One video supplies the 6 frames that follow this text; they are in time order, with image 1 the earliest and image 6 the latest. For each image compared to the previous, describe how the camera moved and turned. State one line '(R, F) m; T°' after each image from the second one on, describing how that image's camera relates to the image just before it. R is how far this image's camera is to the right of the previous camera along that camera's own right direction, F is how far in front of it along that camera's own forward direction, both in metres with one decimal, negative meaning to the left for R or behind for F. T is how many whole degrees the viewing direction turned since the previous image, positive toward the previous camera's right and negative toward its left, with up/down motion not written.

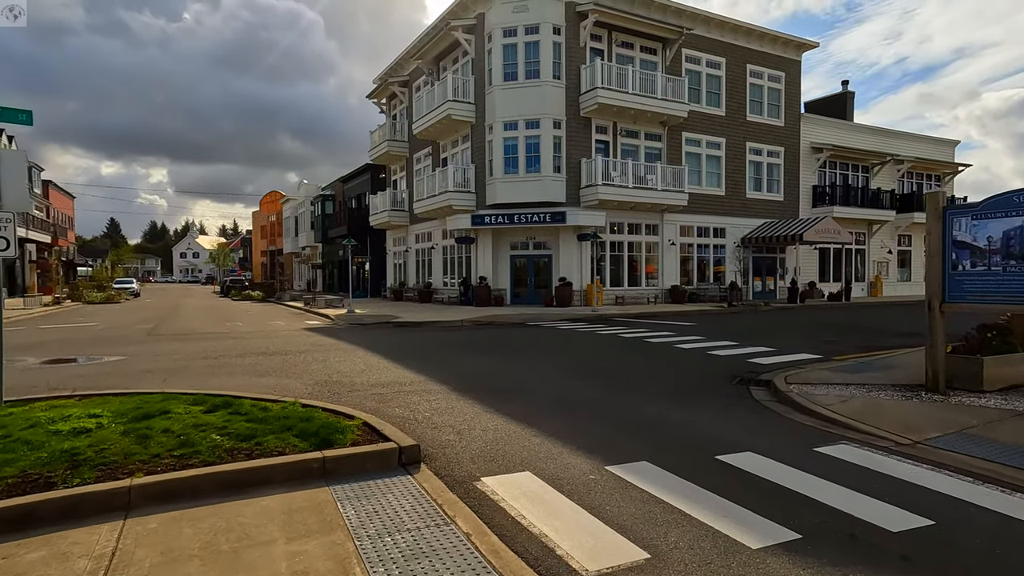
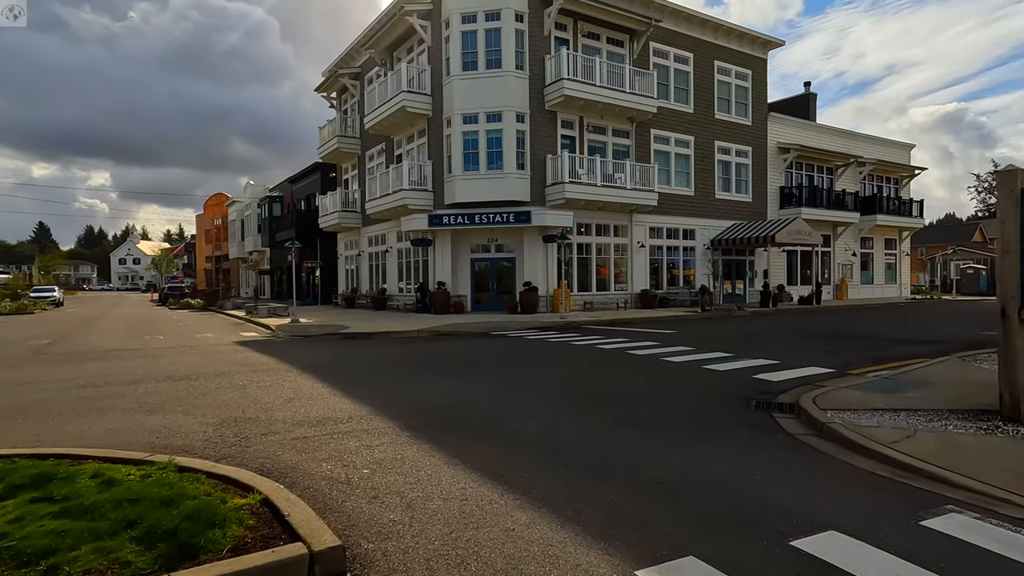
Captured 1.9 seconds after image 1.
(-0.1, +1.9) m; +4°
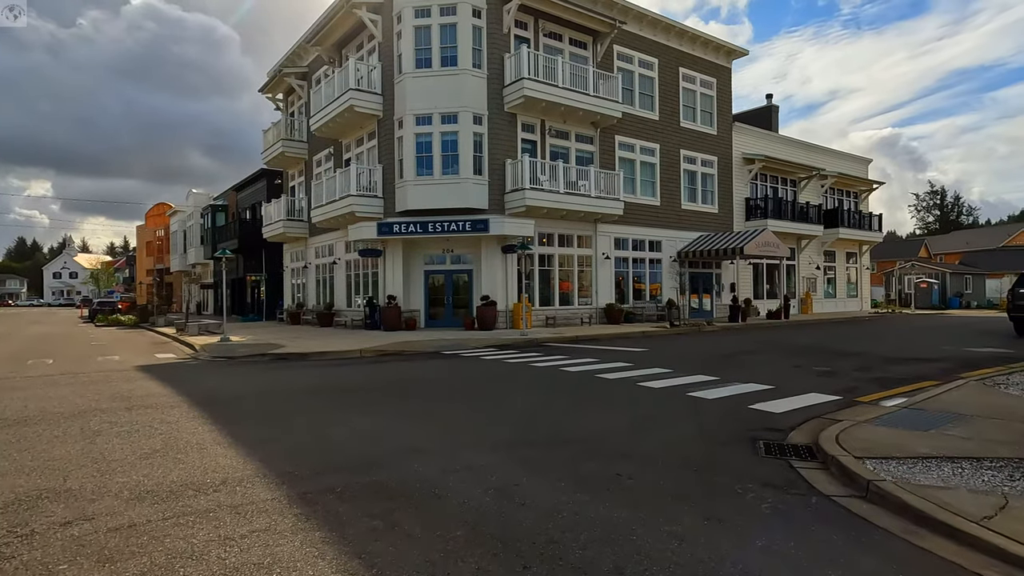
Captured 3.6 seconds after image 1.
(+0.2, +1.8) m; +4°
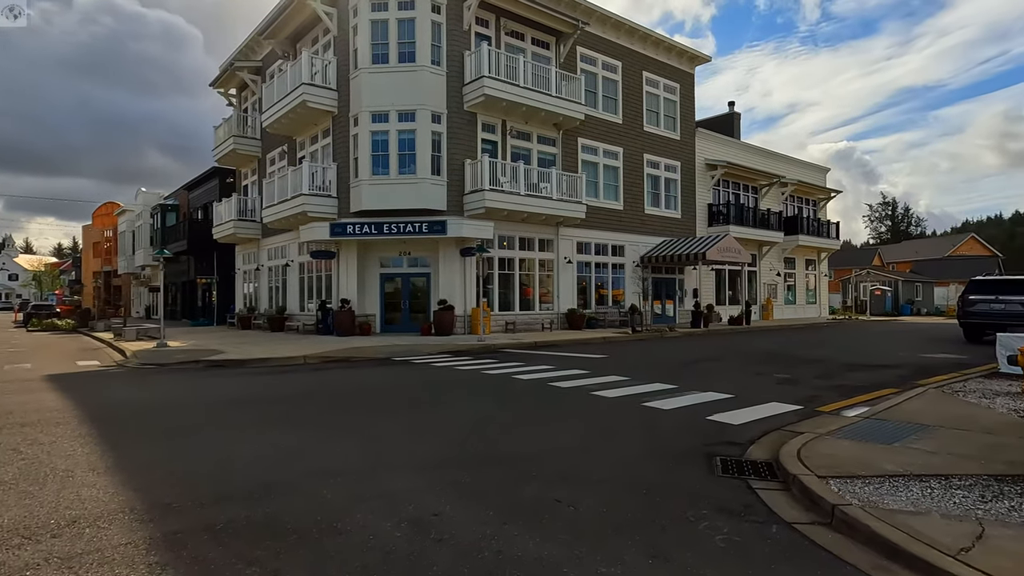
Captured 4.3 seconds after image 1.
(+0.3, +0.7) m; +3°
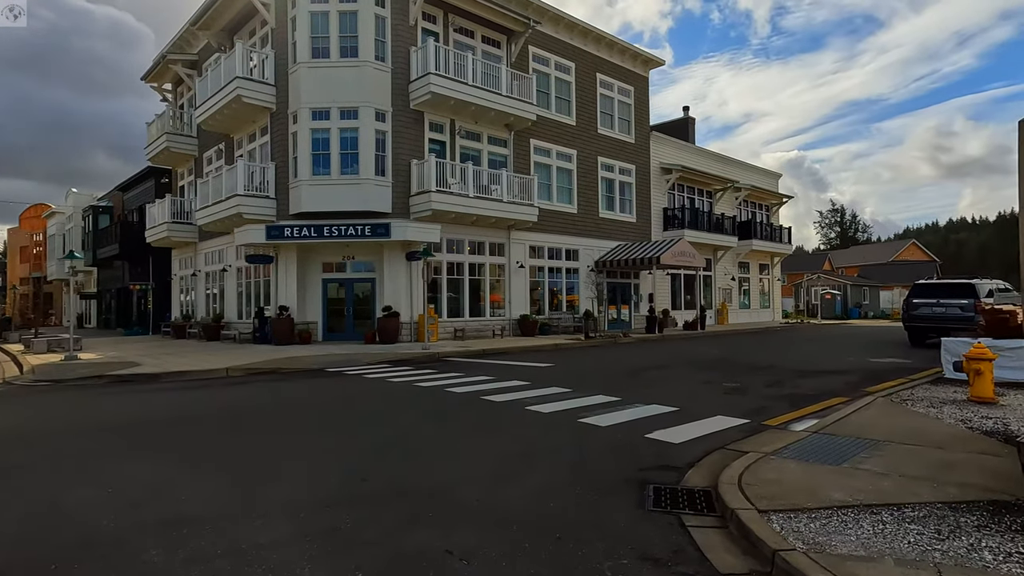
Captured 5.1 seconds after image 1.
(+0.5, +0.8) m; +4°
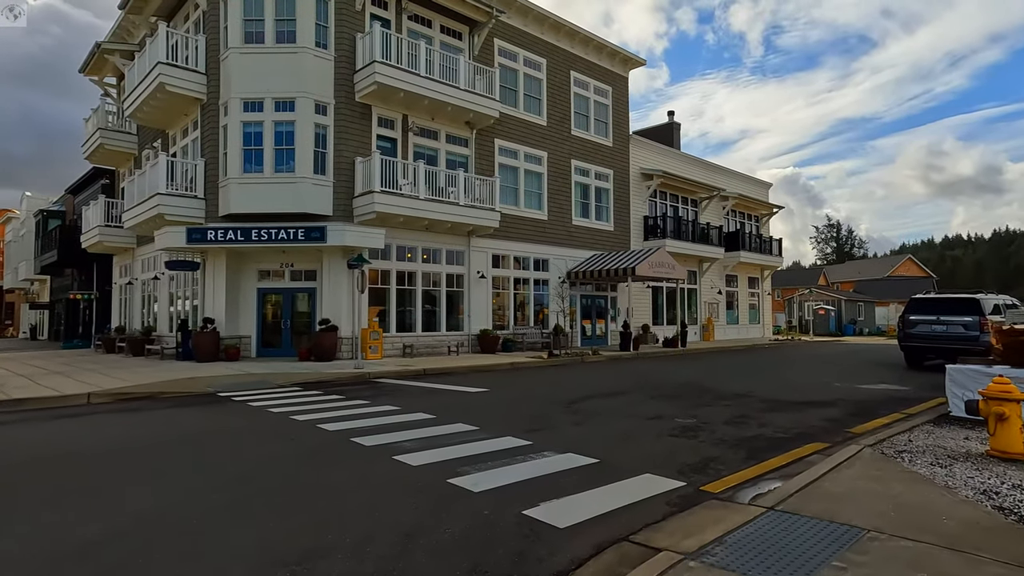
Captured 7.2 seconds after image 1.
(+1.4, +2.1) m; 0°
